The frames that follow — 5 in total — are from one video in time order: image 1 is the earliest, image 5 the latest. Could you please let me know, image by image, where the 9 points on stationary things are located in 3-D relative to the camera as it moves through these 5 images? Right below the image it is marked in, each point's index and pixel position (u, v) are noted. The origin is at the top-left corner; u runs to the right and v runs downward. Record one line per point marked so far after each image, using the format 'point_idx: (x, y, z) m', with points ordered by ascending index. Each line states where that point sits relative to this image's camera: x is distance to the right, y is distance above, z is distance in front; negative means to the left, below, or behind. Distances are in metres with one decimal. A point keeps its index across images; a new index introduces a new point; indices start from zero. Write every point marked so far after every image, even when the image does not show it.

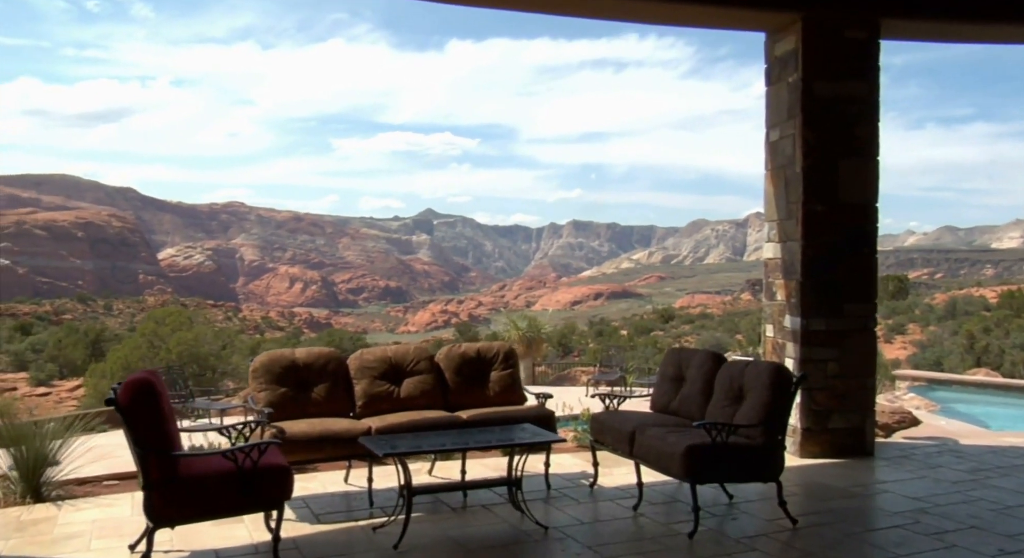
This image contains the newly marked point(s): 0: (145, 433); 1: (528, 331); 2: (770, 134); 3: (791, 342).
0: (-1.3, -0.6, +3.1) m
1: (+0.3, -1.0, +16.2) m
2: (+1.8, +1.0, +5.7) m
3: (+1.8, -0.4, +5.4) m
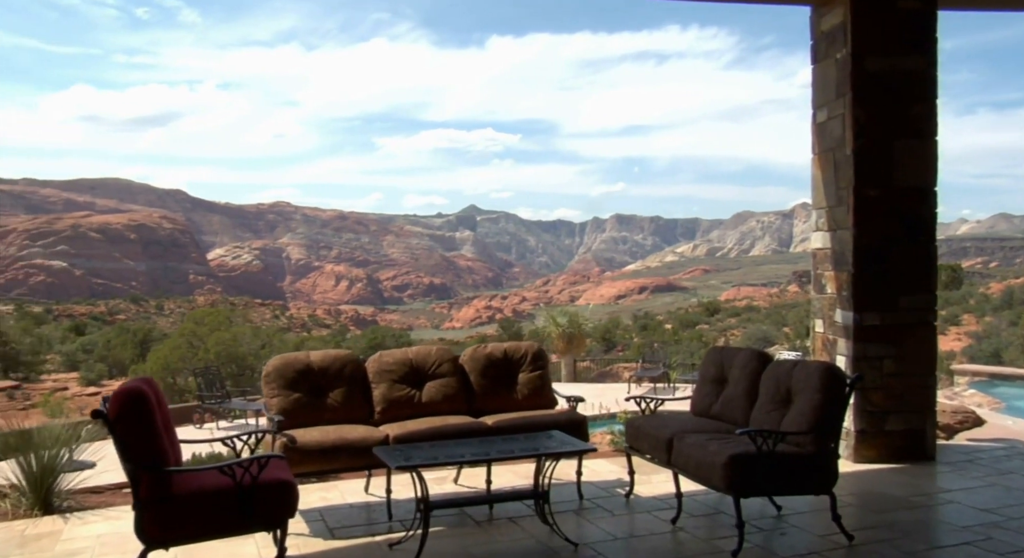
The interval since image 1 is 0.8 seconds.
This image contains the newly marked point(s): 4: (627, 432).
0: (-1.3, -0.6, +2.8) m
1: (+1.1, -0.9, +15.8) m
2: (+1.9, +1.0, +5.3) m
3: (+2.0, -0.4, +5.1) m
4: (+0.6, -0.8, +4.2) m
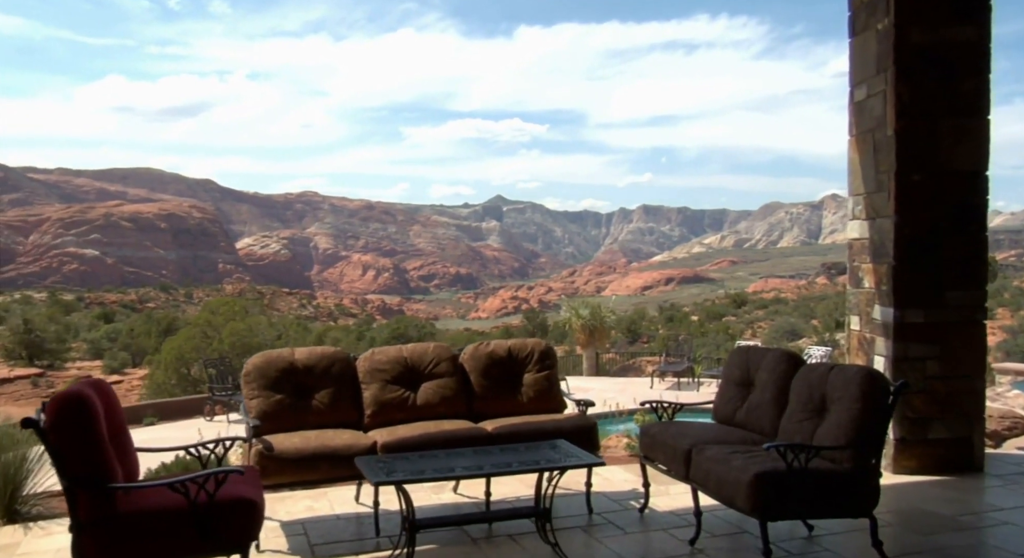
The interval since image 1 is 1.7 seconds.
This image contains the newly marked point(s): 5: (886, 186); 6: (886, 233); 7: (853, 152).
0: (-1.3, -0.5, +2.5) m
1: (+1.4, -0.7, +15.4) m
2: (+2.0, +1.1, +4.9) m
3: (+2.0, -0.3, +4.6) m
4: (+0.6, -0.7, +3.8) m
5: (+2.0, +0.5, +4.6) m
6: (+2.0, +0.2, +4.6) m
7: (+2.0, +0.7, +4.9) m
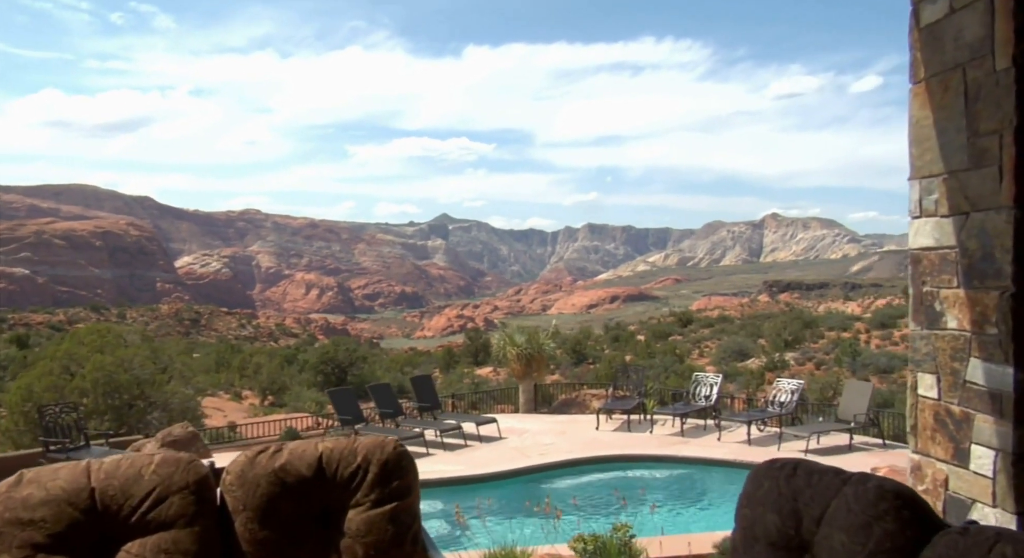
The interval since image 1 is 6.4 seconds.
0: (-1.7, -0.6, +0.4) m
1: (+0.2, -1.1, +13.4) m
2: (+1.5, +1.0, +3.0) m
3: (+1.5, -0.4, +2.7) m
4: (+0.1, -0.8, +1.8) m
5: (+1.5, +0.4, +2.7) m
6: (+1.5, +0.1, +2.7) m
7: (+1.5, +0.6, +3.0) m
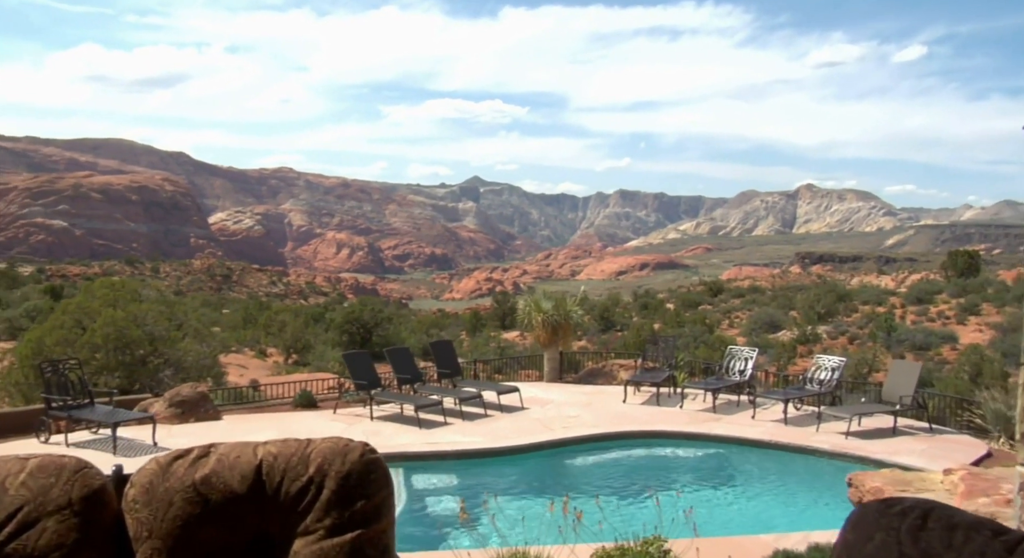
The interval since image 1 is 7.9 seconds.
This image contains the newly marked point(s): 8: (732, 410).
0: (-1.7, -0.6, -0.1) m
1: (+0.6, -0.5, +12.9) m
2: (+1.5, +1.0, +2.3) m
3: (+1.5, -0.4, +2.1) m
4: (+0.1, -0.8, +1.3) m
5: (+1.6, +0.5, +2.0) m
6: (+1.6, +0.2, +2.0) m
7: (+1.5, +0.7, +2.4) m
8: (+2.7, -1.6, +10.2) m
